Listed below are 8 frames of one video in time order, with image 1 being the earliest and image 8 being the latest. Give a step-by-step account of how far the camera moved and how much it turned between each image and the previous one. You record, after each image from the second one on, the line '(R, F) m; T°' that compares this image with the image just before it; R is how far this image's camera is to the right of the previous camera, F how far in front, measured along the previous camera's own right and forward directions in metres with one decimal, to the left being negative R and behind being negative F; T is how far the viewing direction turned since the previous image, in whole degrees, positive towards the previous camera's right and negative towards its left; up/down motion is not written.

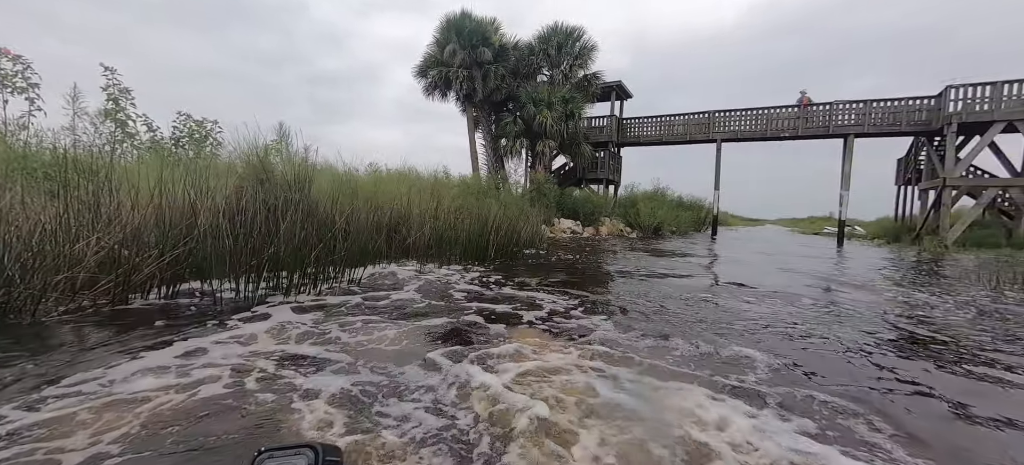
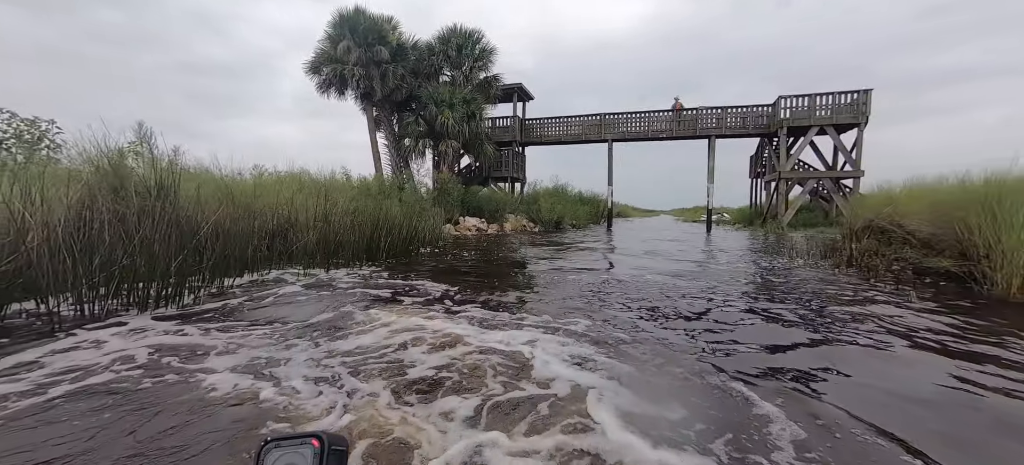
(+0.3, -0.4) m; +11°
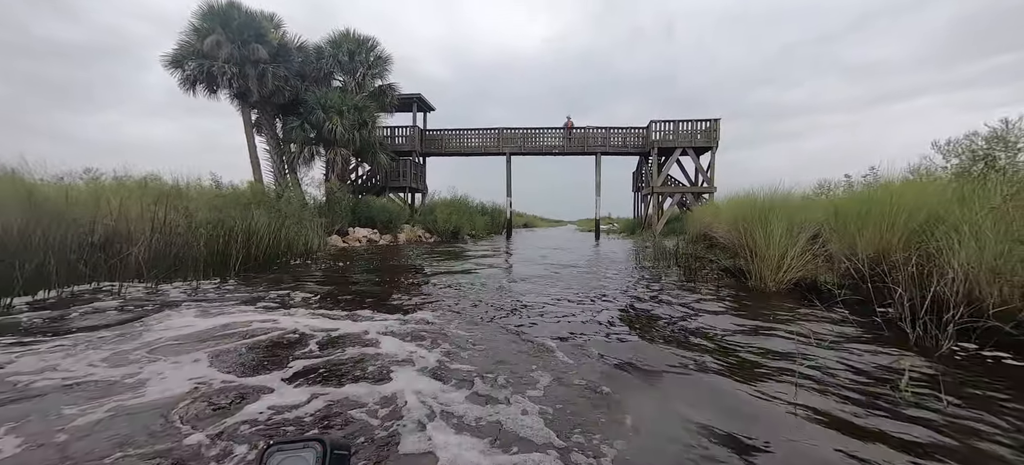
(+0.7, -0.2) m; +12°
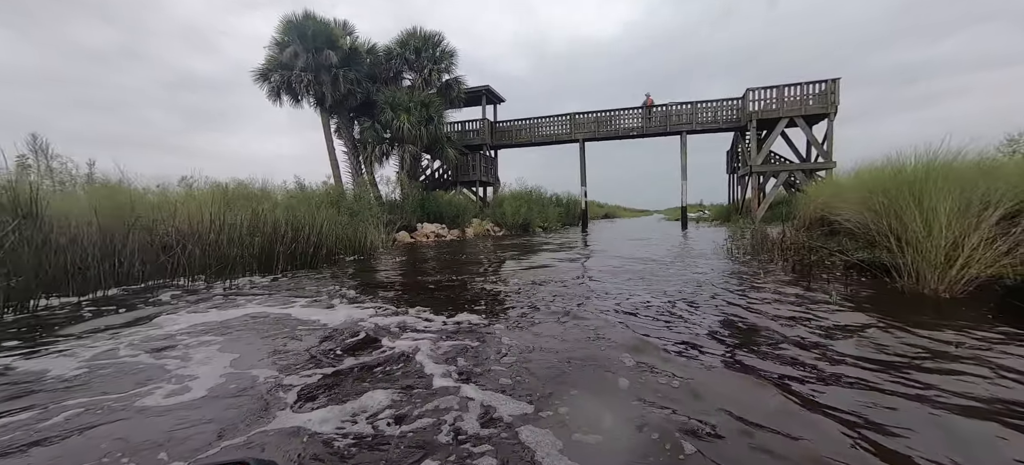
(+0.4, +0.8) m; -12°
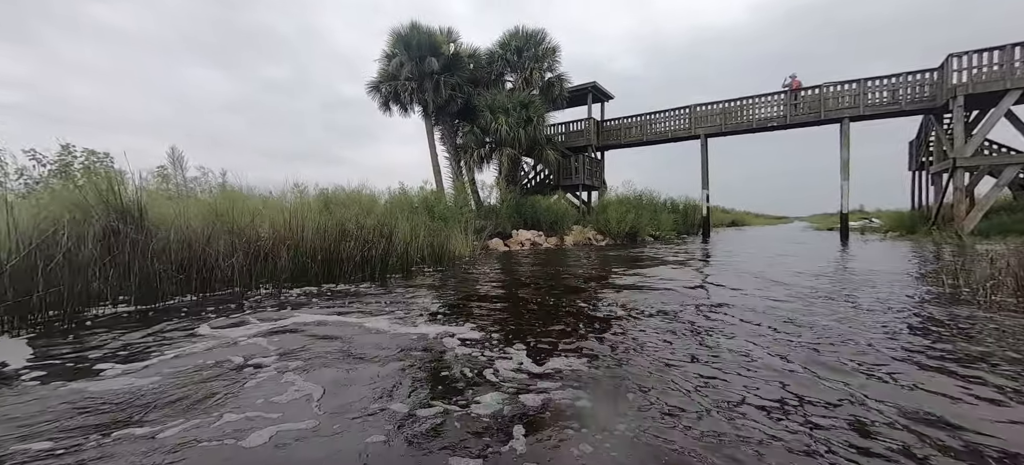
(+0.2, +1.1) m; -15°
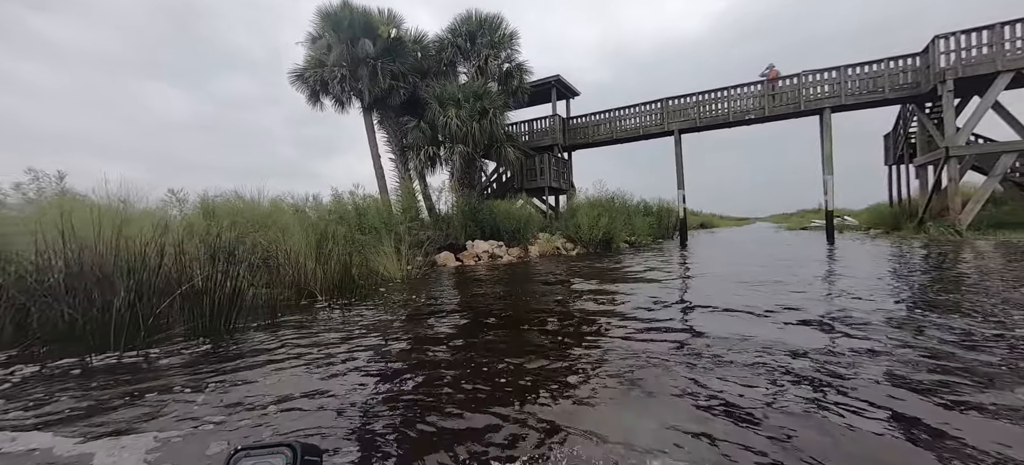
(+0.3, +1.8) m; +4°
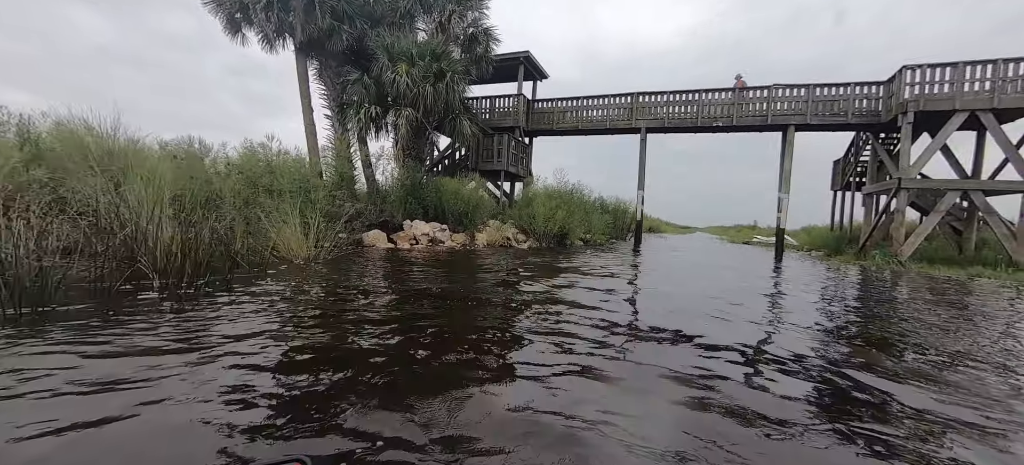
(+0.1, +1.1) m; +7°
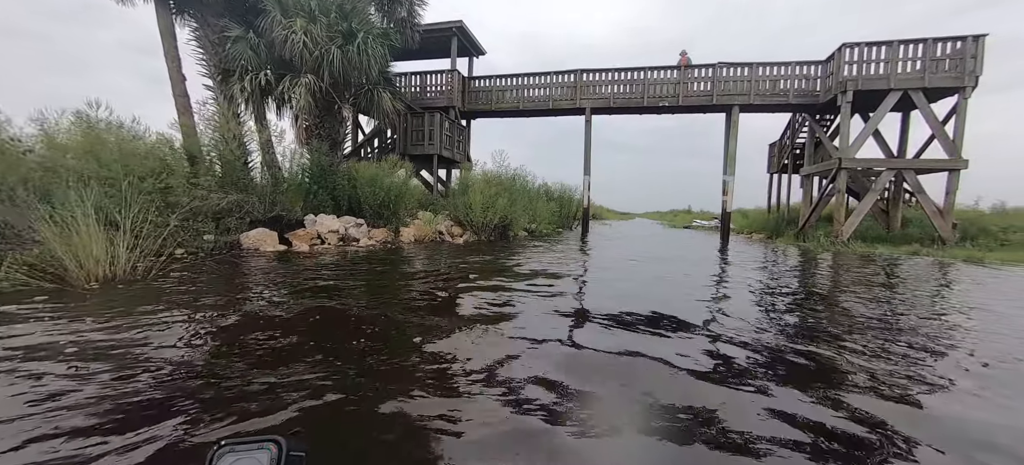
(+0.2, +1.3) m; +8°
